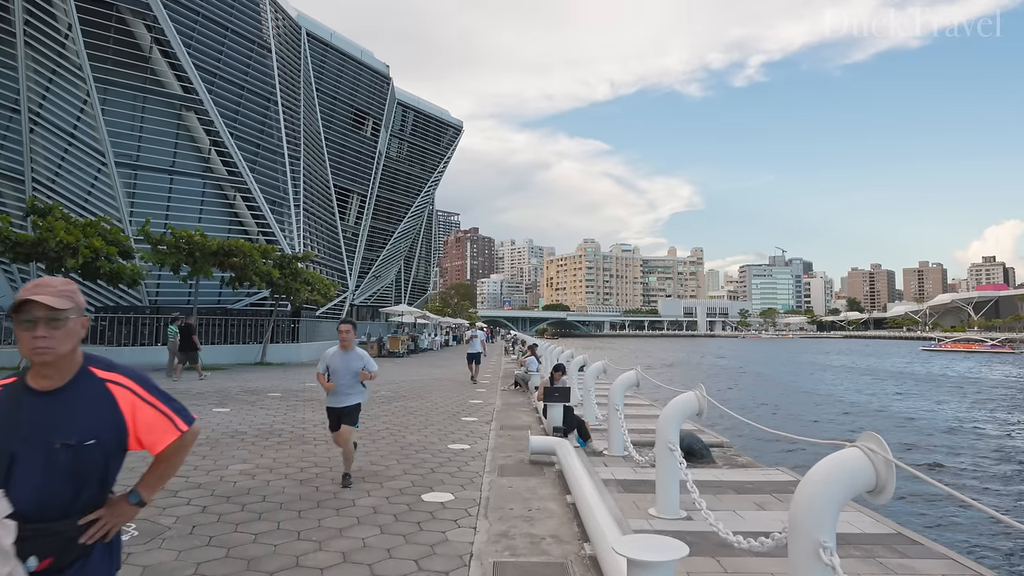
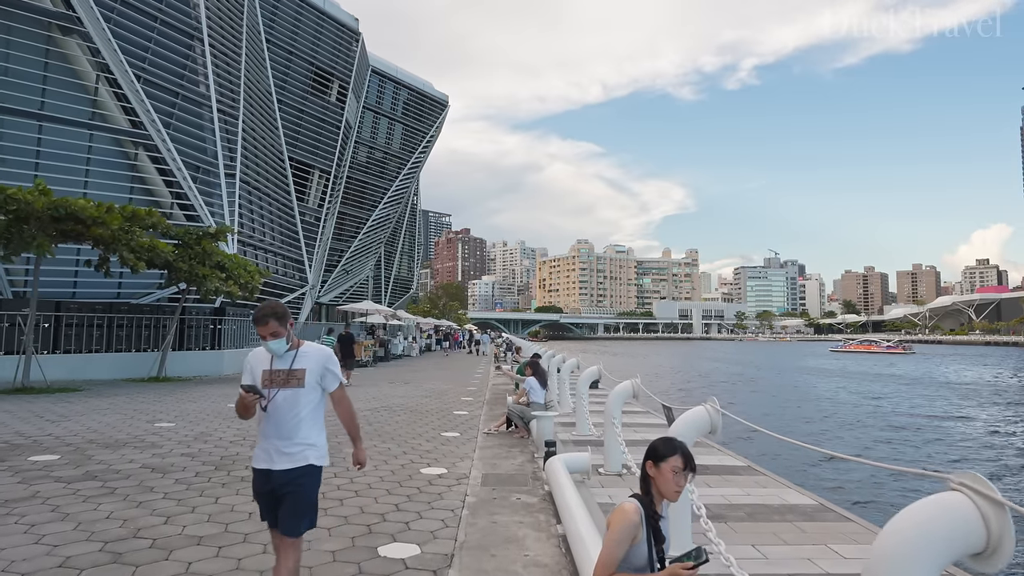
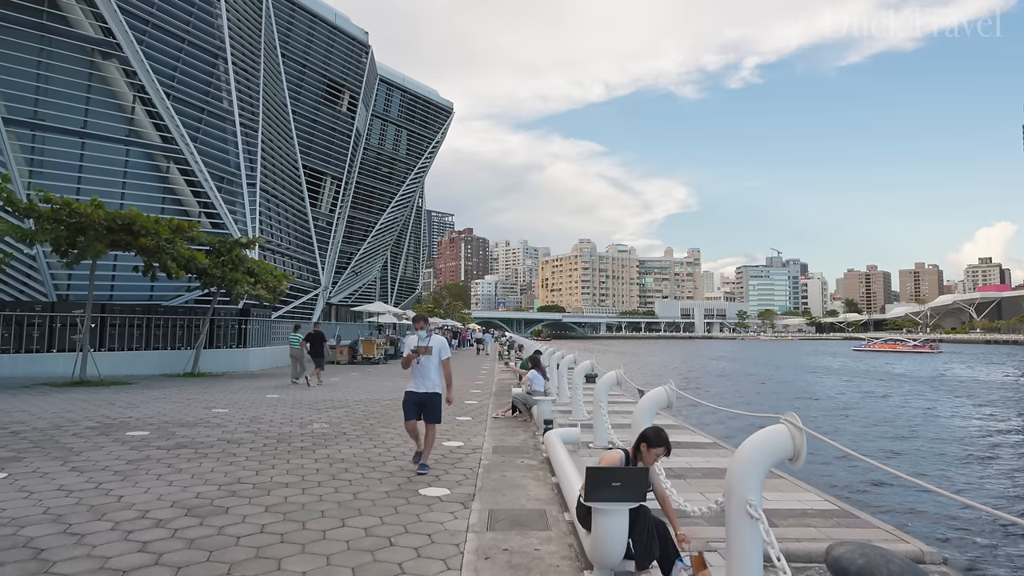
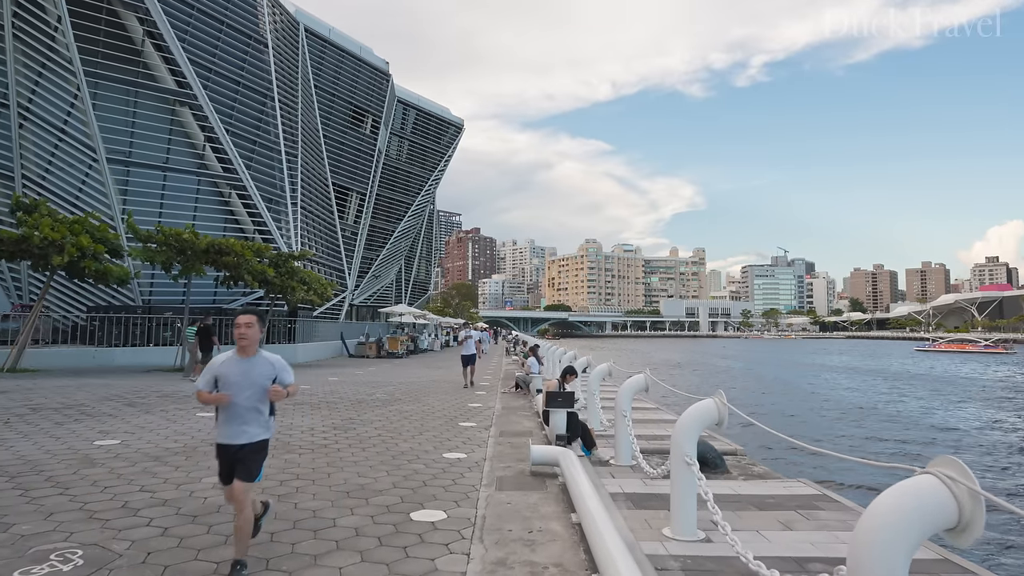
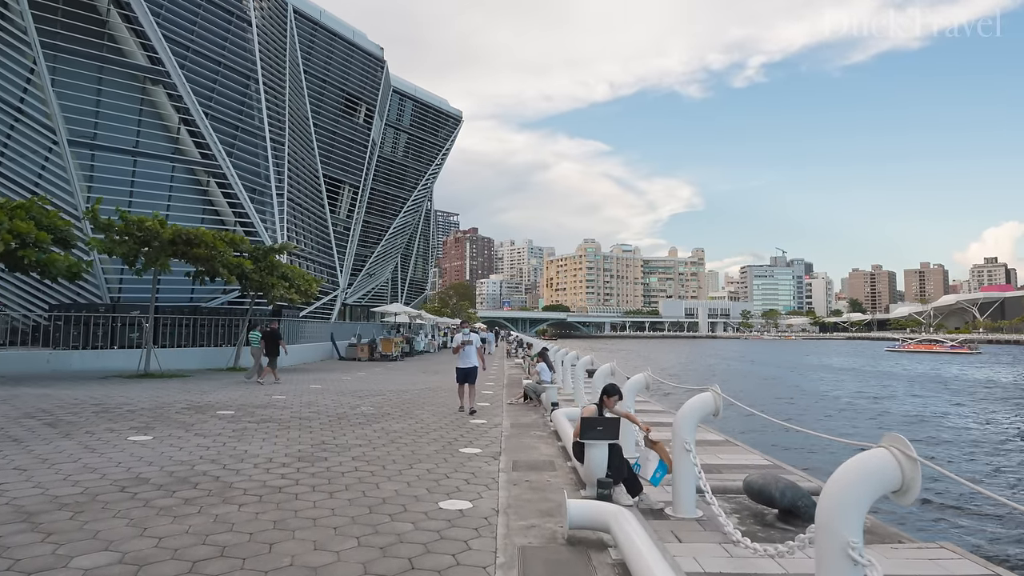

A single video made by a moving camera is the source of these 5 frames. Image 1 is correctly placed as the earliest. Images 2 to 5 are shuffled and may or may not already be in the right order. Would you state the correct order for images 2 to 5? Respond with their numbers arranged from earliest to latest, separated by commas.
4, 5, 3, 2
